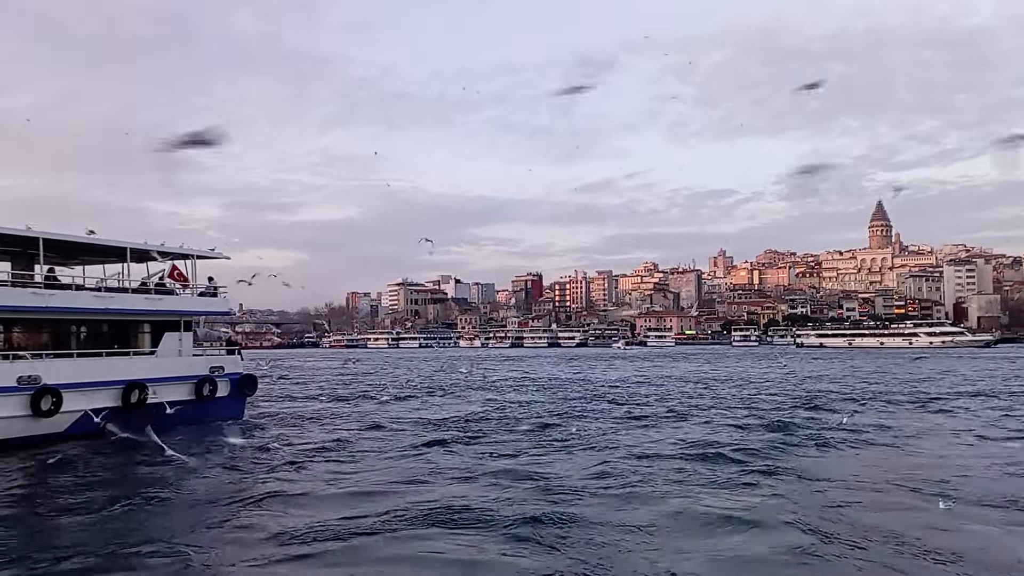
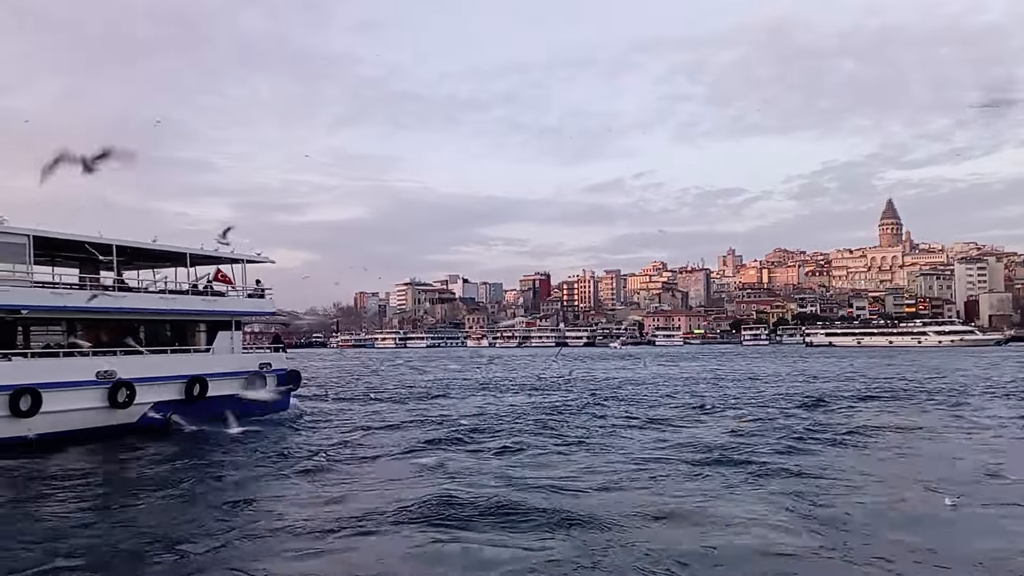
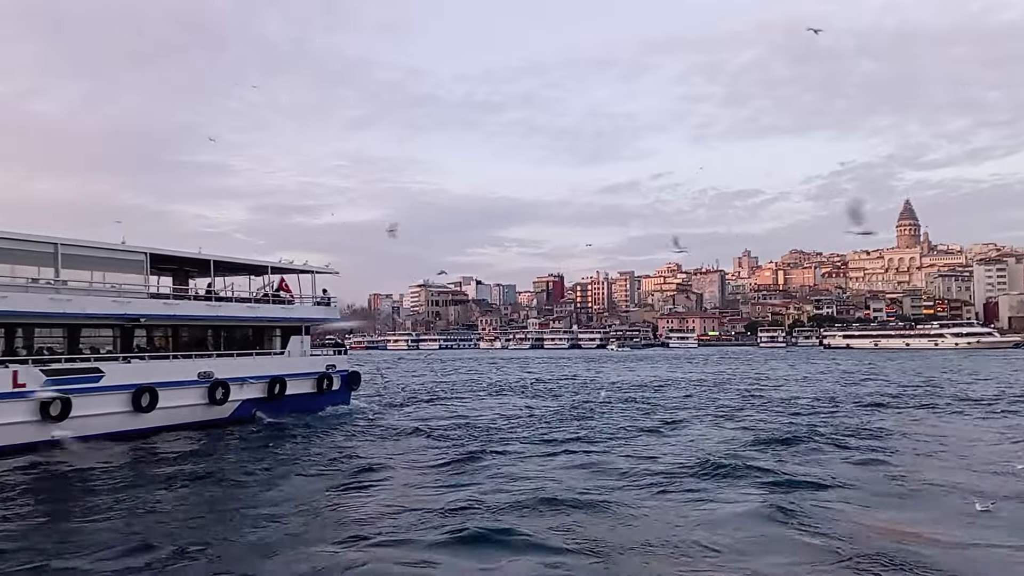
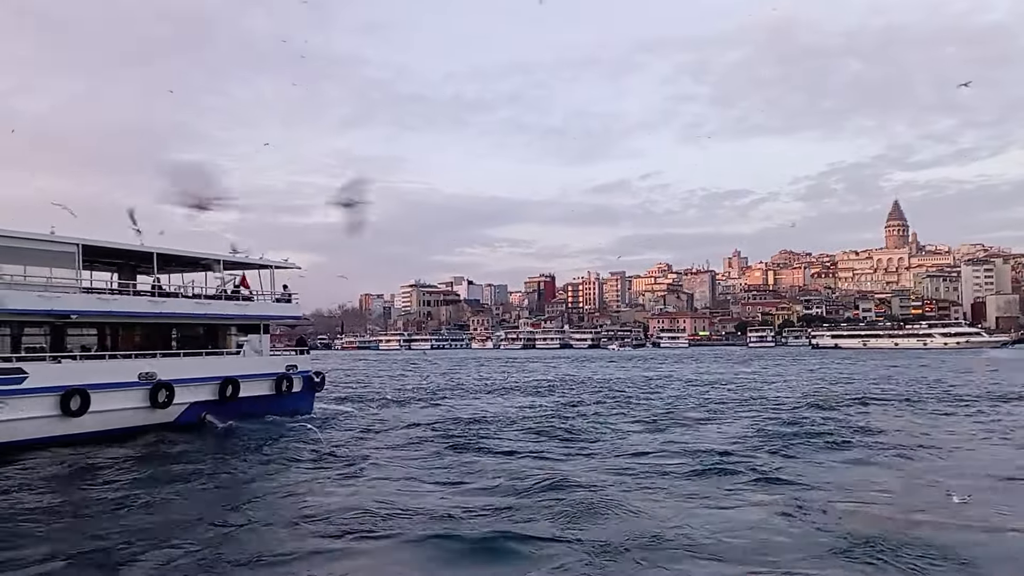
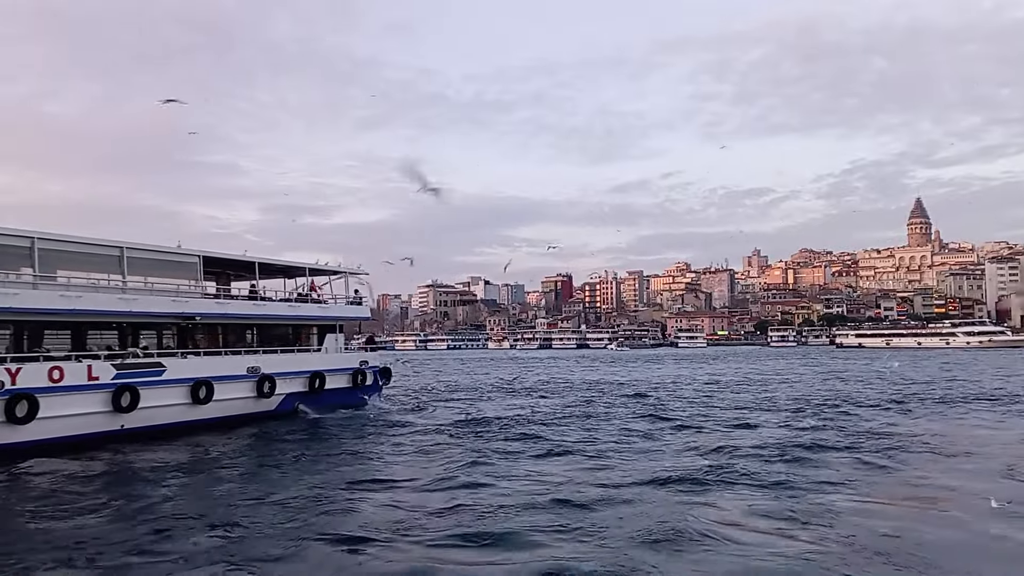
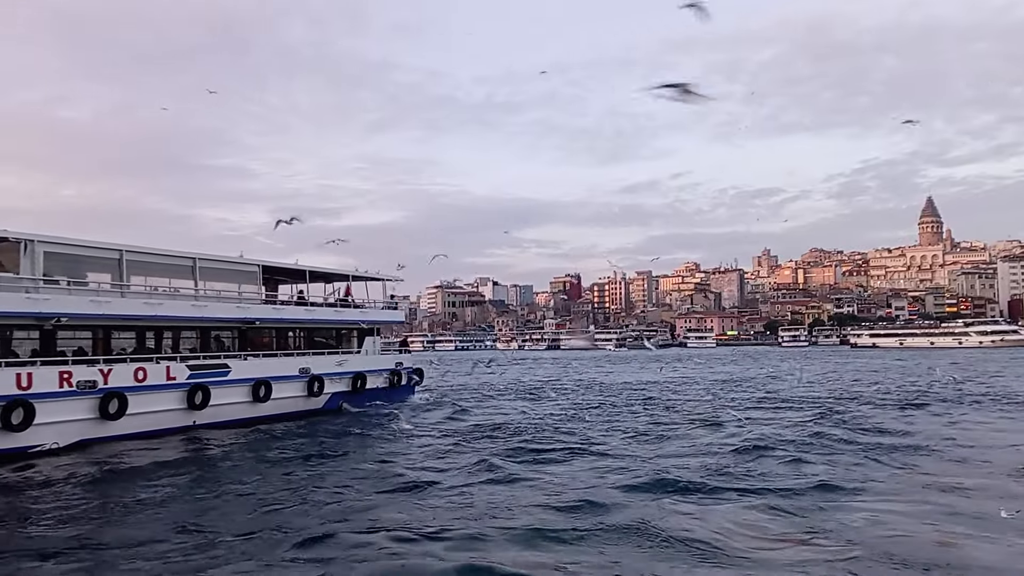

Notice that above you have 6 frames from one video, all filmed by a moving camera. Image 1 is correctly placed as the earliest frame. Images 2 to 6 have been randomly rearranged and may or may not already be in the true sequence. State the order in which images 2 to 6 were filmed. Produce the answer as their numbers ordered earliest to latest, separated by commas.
2, 4, 3, 5, 6
